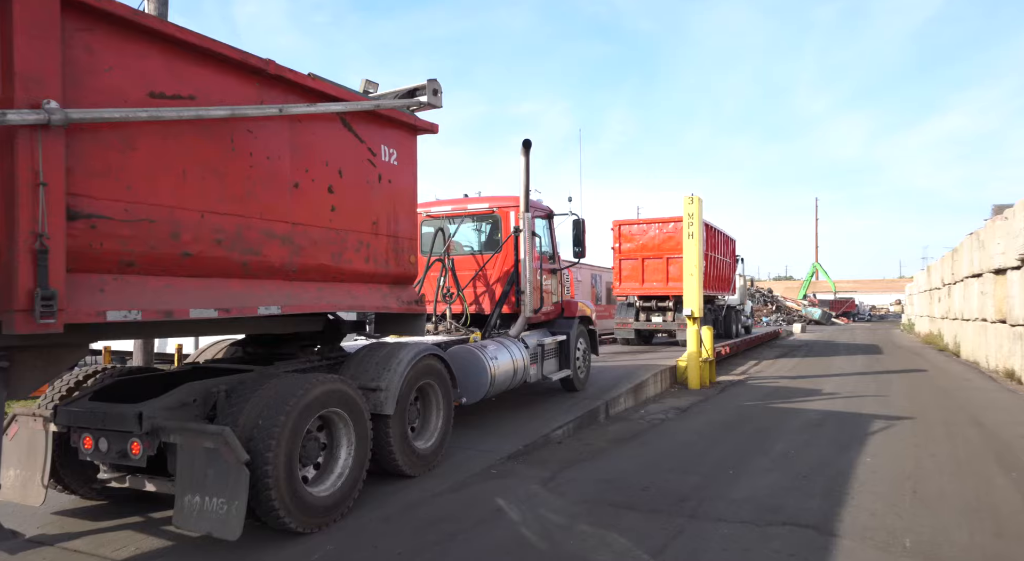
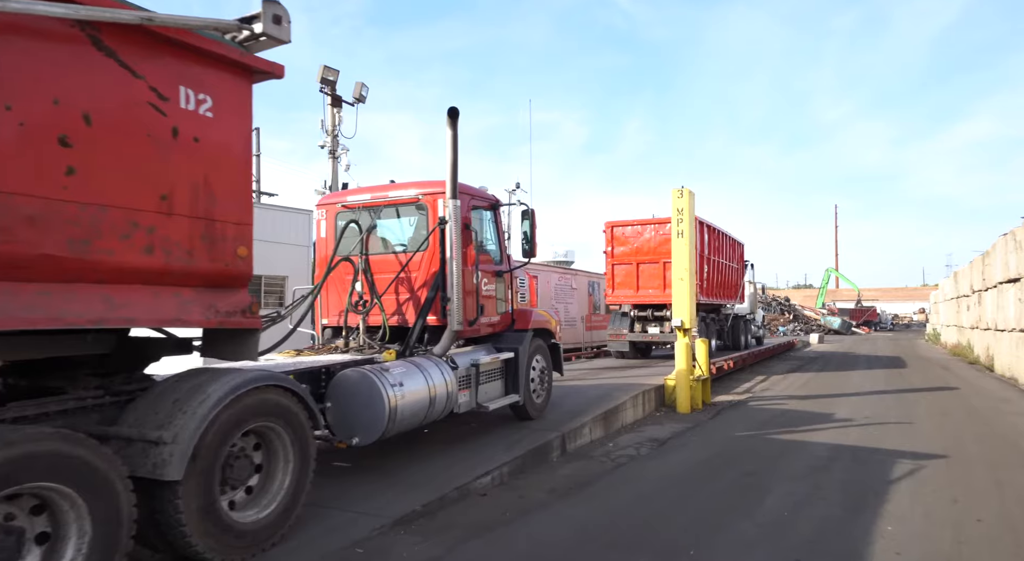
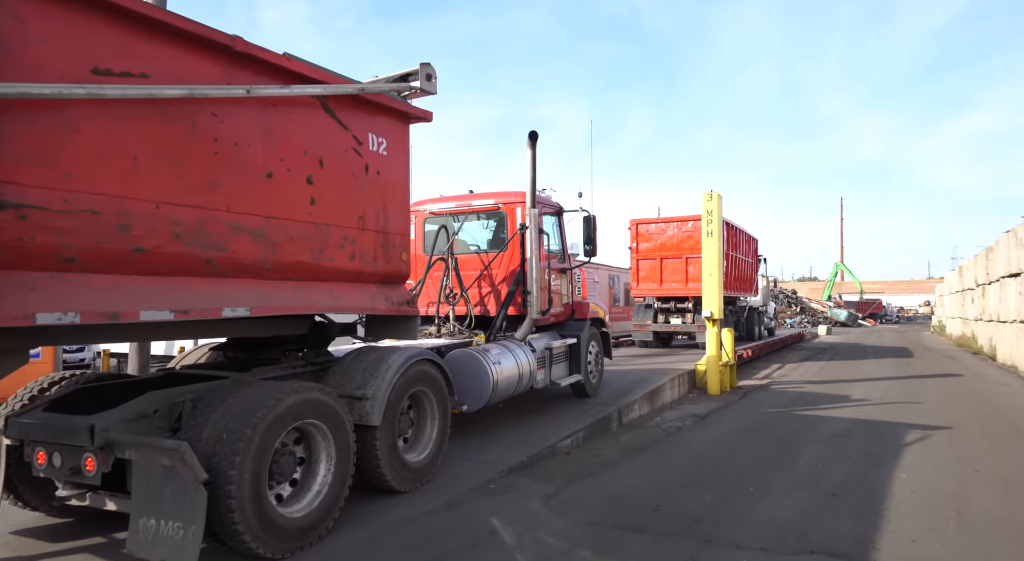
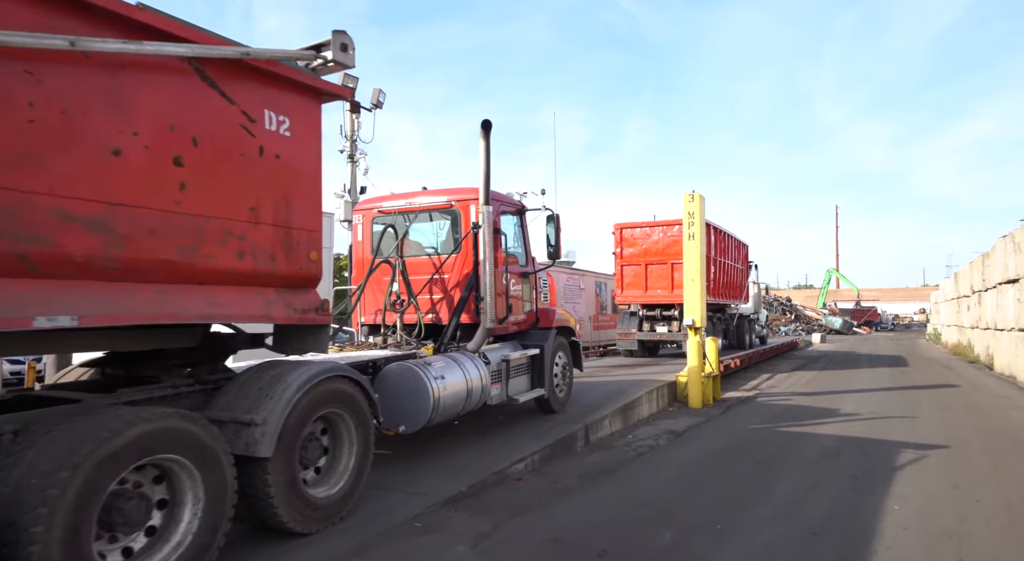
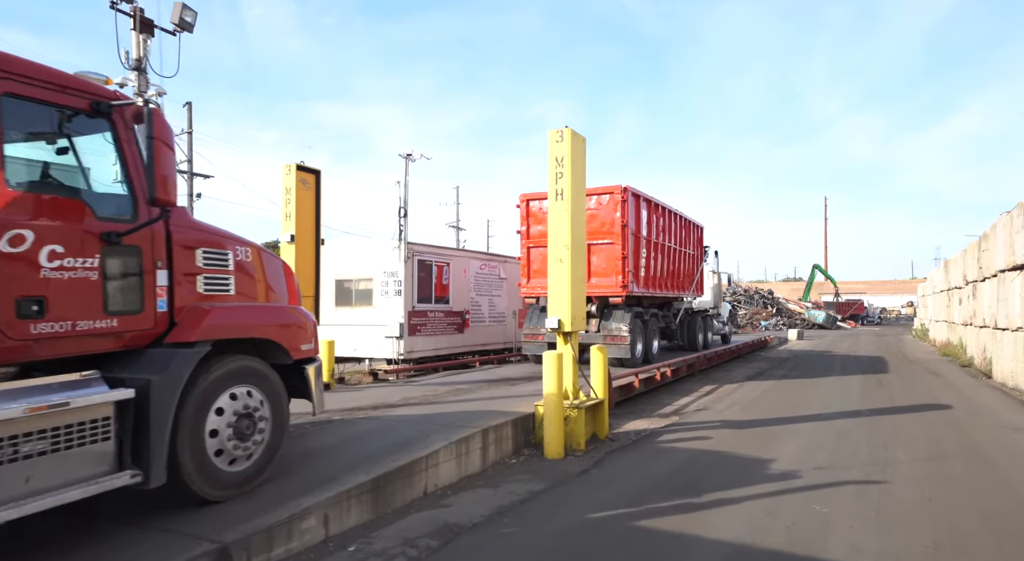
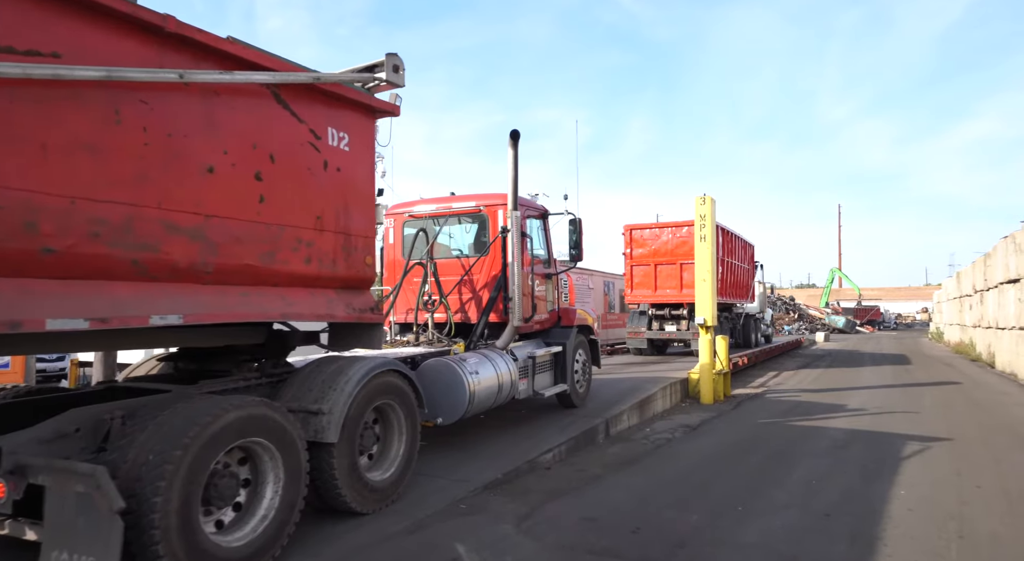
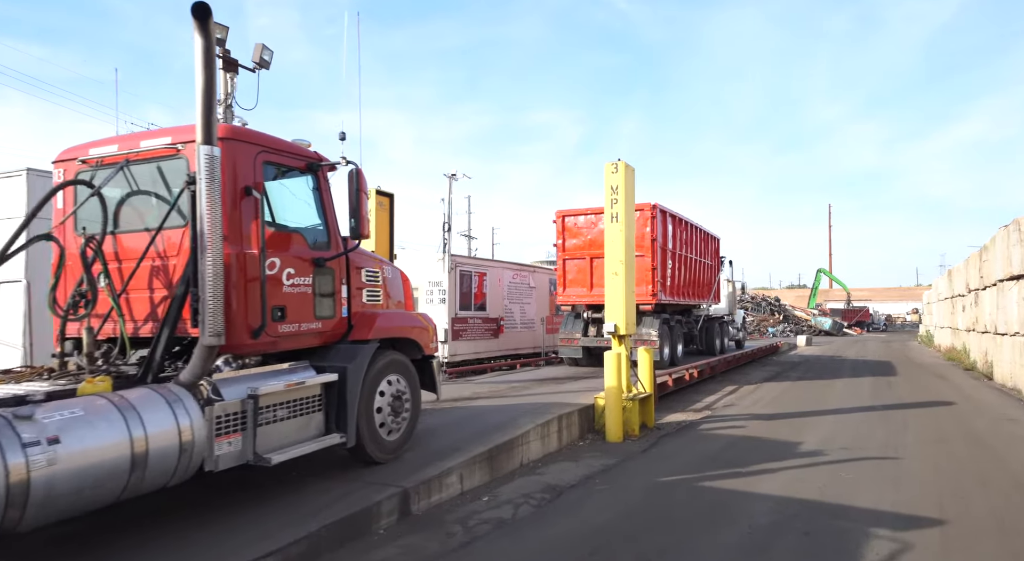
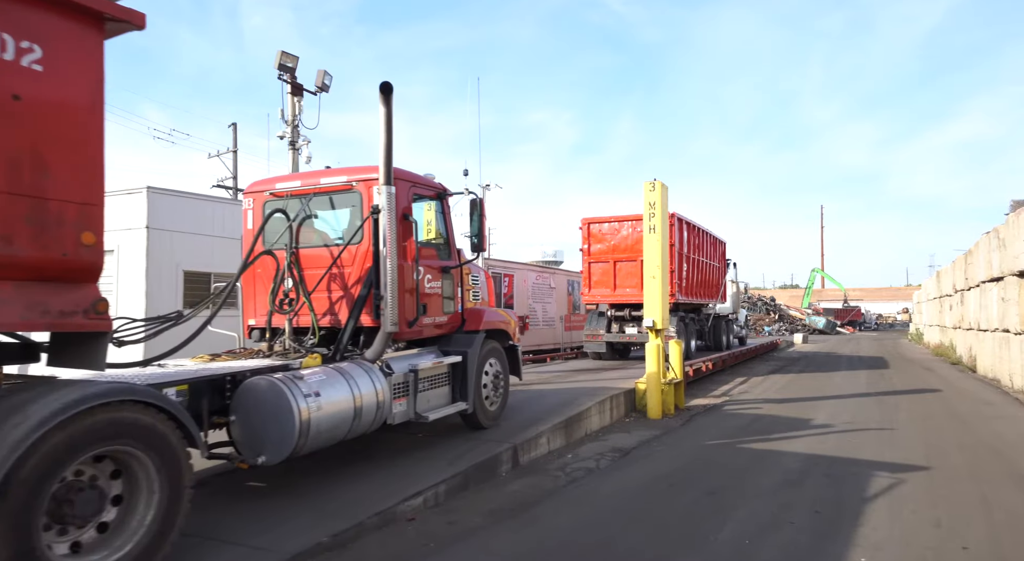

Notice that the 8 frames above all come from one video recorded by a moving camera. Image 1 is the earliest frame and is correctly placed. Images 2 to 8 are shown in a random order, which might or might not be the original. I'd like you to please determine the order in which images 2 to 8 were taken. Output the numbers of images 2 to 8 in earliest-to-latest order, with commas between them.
3, 6, 4, 2, 8, 7, 5
